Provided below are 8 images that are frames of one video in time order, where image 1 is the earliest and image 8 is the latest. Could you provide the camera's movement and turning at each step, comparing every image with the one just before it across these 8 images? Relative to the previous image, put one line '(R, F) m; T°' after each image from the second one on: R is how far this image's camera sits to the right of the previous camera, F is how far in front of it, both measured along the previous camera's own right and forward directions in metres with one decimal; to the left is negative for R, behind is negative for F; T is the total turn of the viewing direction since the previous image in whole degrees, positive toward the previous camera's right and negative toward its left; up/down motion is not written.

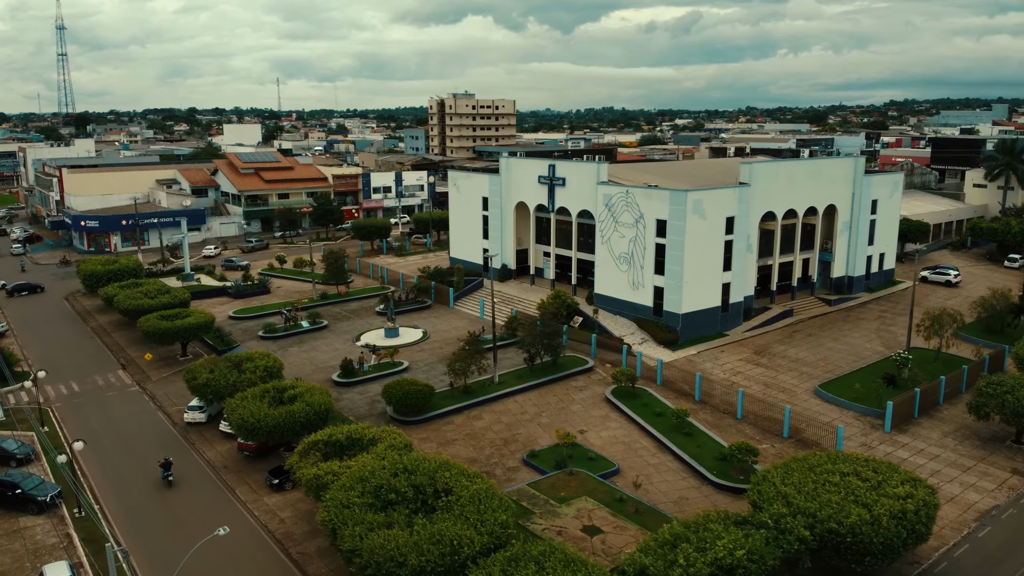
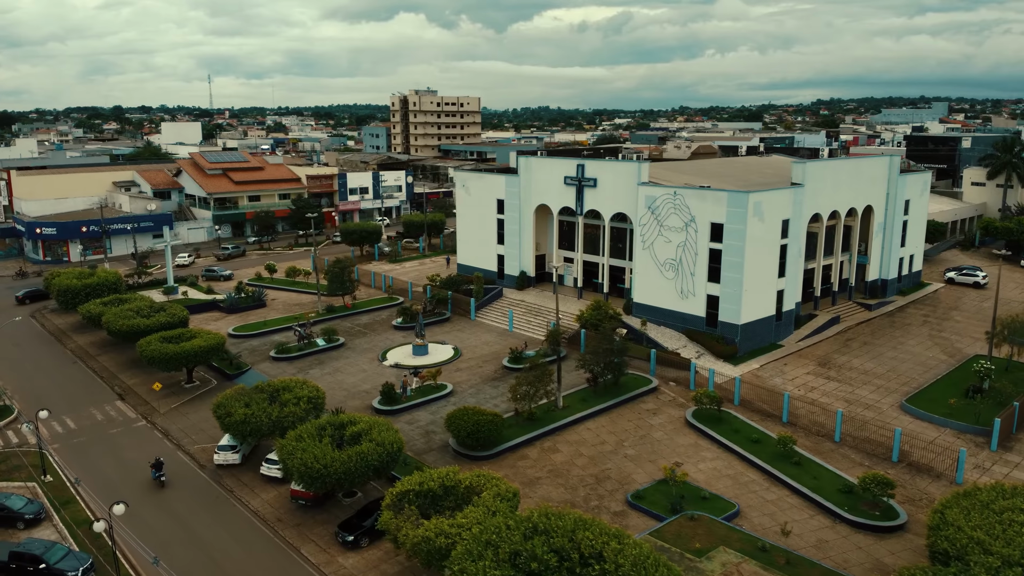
(-5.3, +4.0) m; +5°
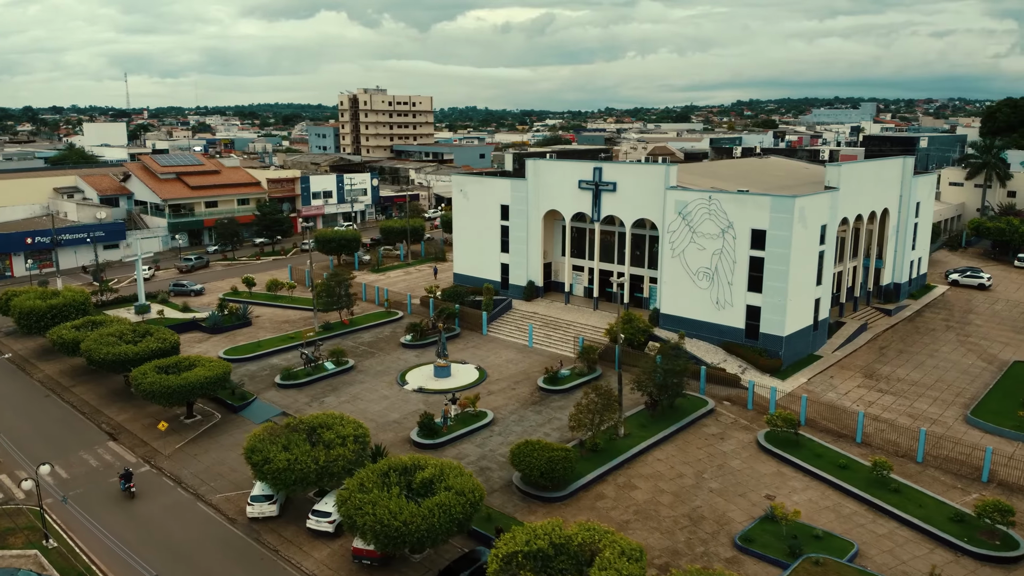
(-4.7, +3.3) m; +5°
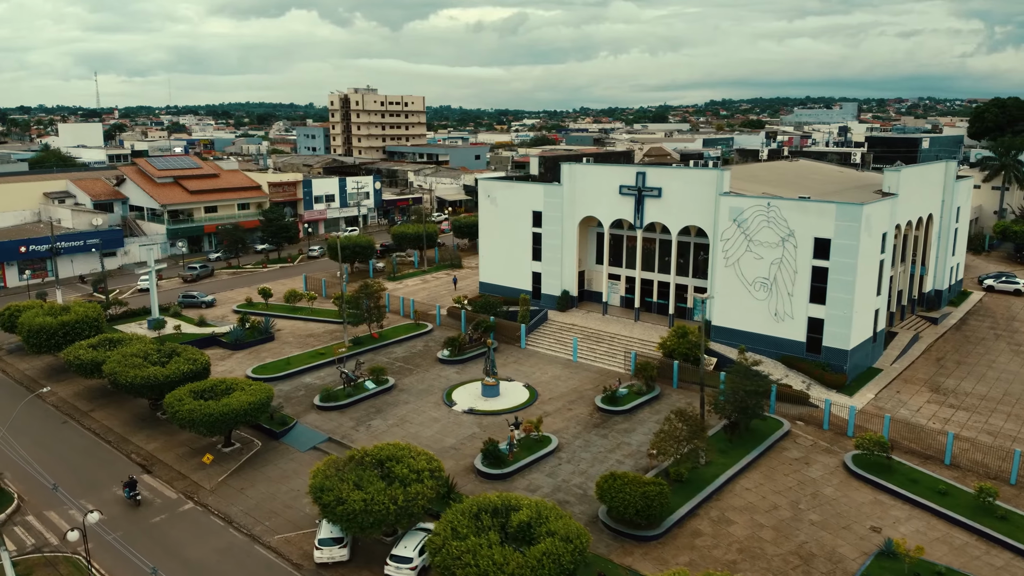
(-3.4, +2.2) m; +2°
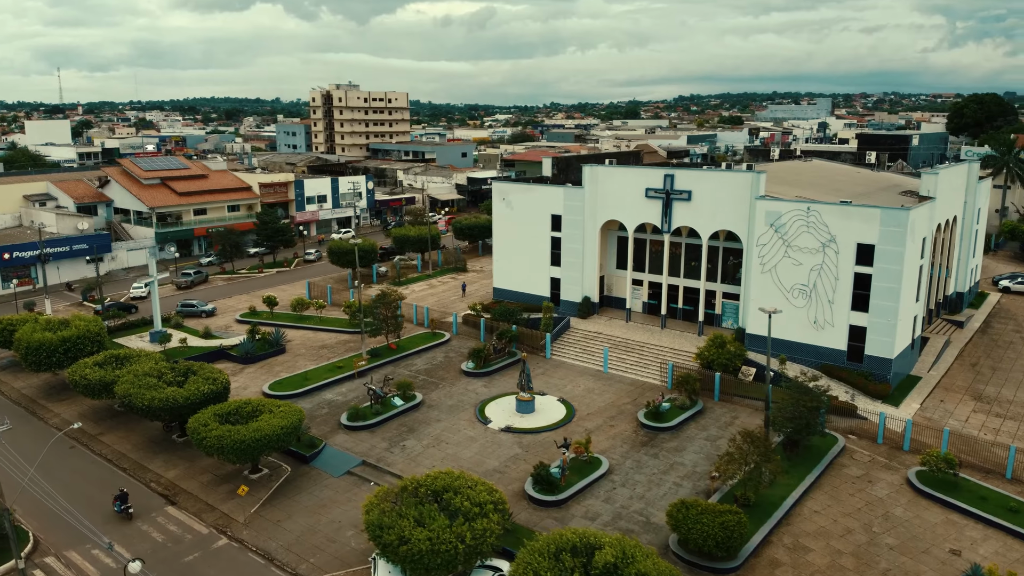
(-2.7, +1.7) m; +2°
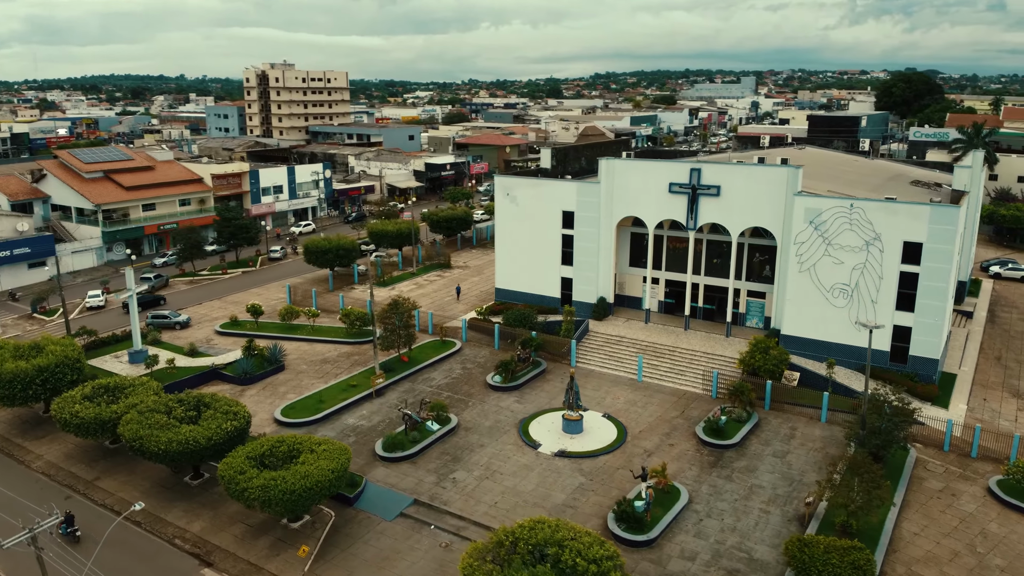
(-4.7, +3.0) m; +6°
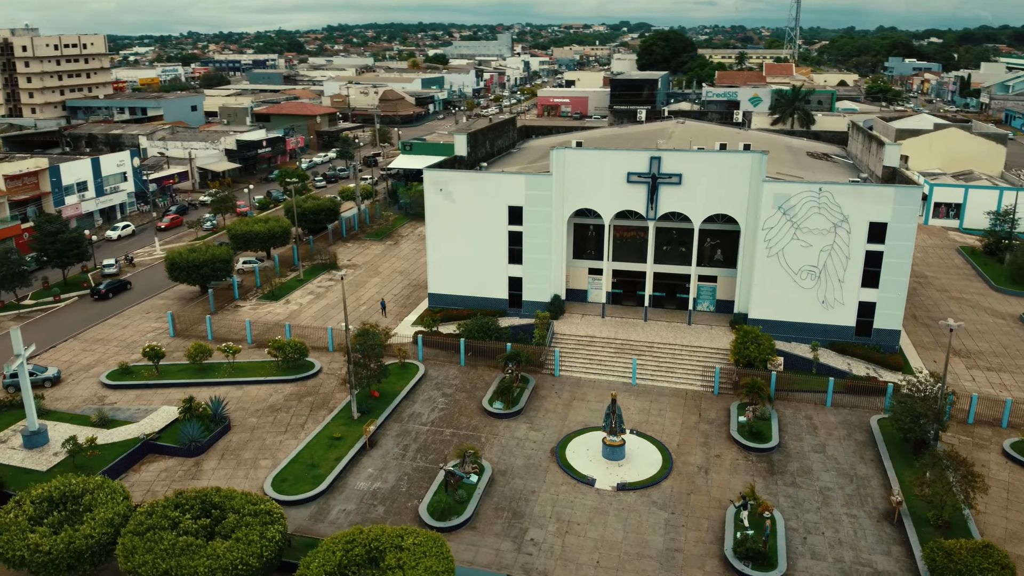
(-9.2, +5.0) m; +18°
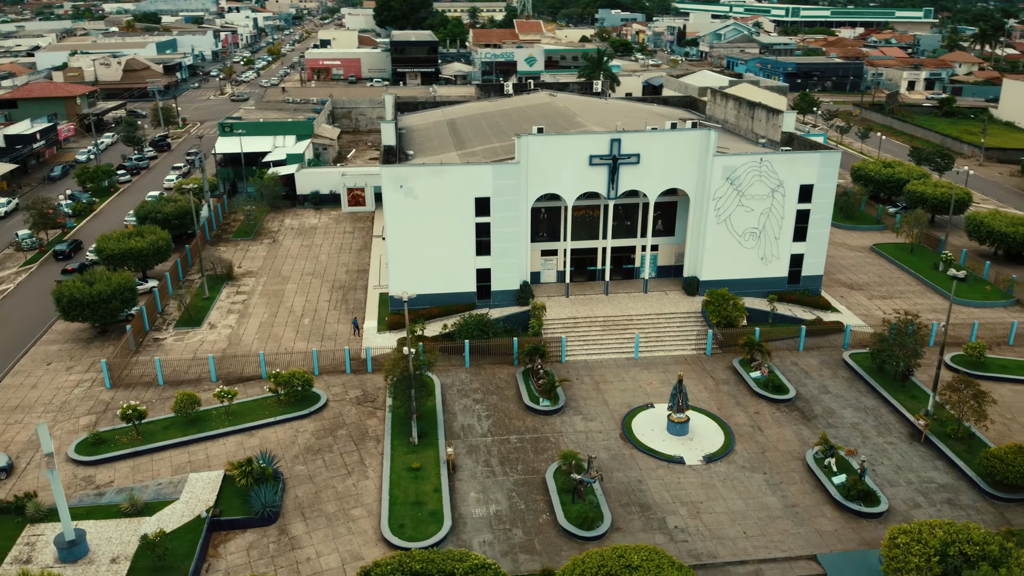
(-12.1, +2.4) m; +20°
